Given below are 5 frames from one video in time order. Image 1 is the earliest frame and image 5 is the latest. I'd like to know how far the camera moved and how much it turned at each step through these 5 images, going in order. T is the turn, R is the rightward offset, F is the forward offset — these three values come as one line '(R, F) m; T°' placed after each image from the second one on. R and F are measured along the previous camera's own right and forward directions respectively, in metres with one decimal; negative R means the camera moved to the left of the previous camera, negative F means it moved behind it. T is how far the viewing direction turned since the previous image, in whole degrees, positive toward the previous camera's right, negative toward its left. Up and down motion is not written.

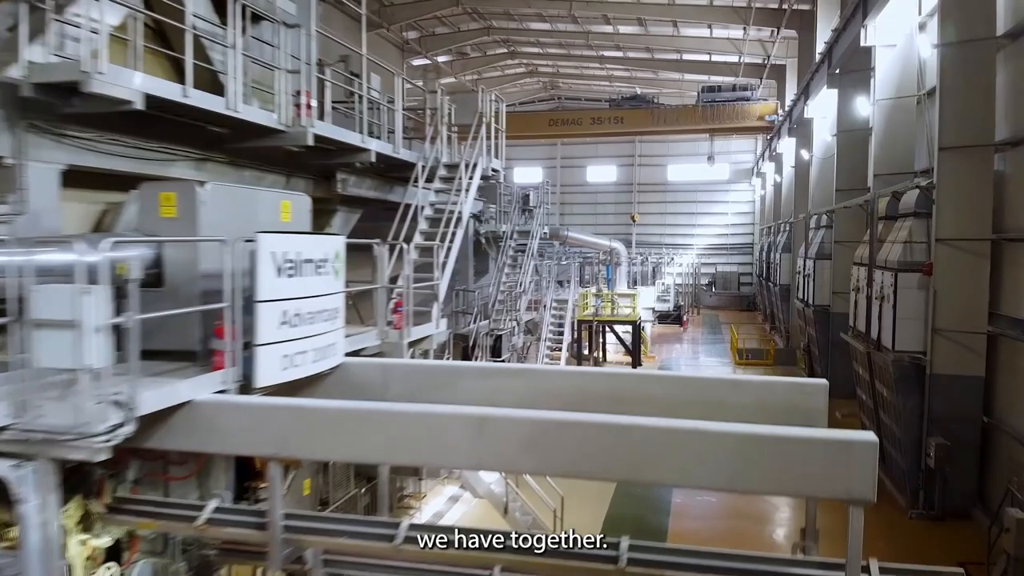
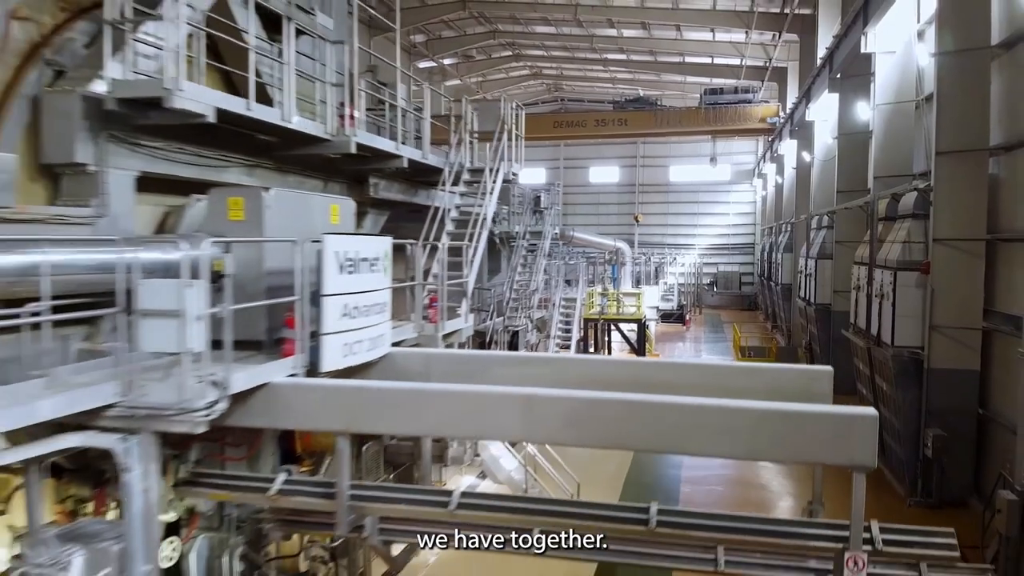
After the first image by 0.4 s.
(-0.2, -0.4) m; 0°
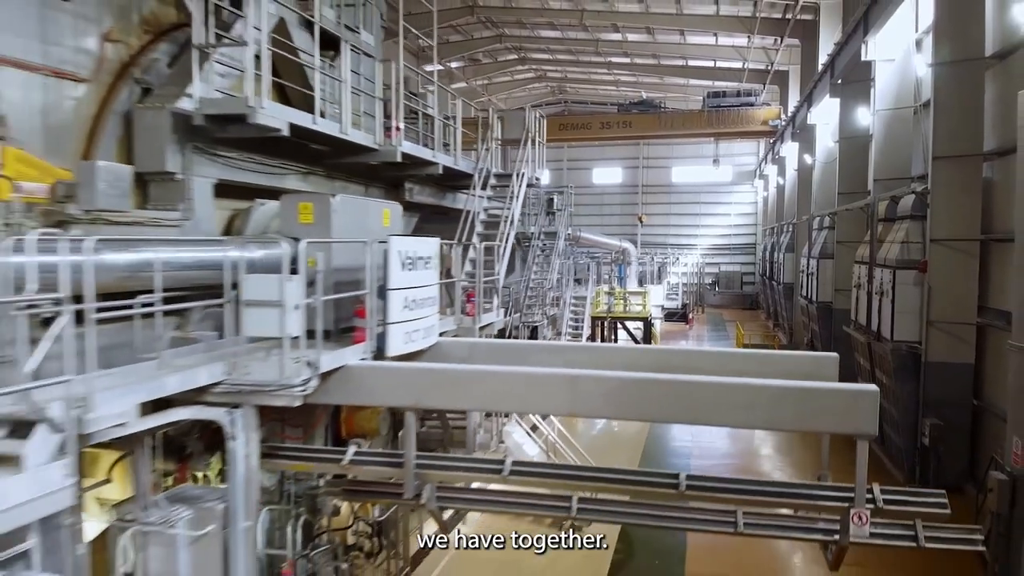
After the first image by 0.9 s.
(-0.2, -0.5) m; 0°
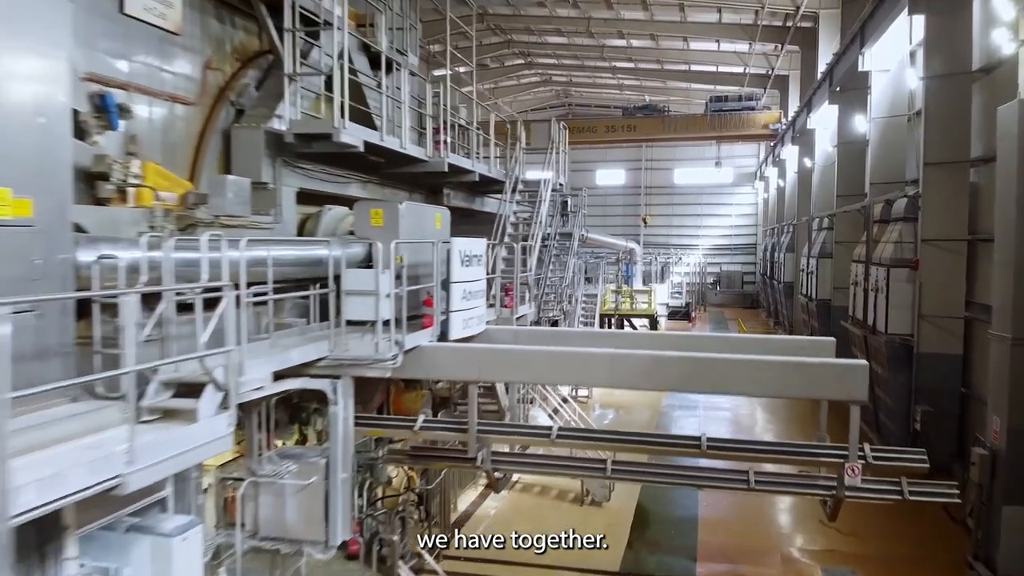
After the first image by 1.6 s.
(-0.3, -0.8) m; 0°
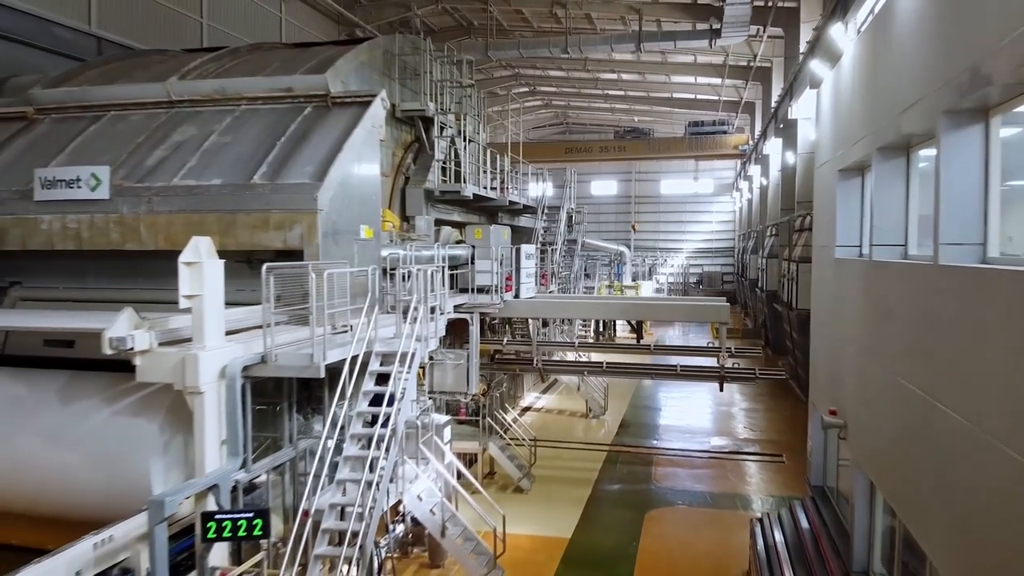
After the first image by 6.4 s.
(-0.6, -4.9) m; 0°
